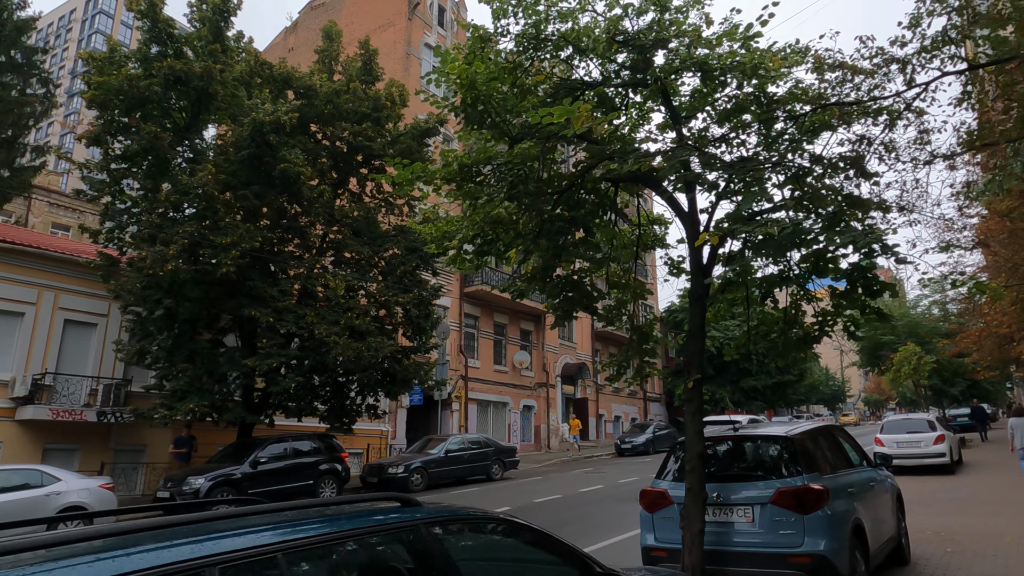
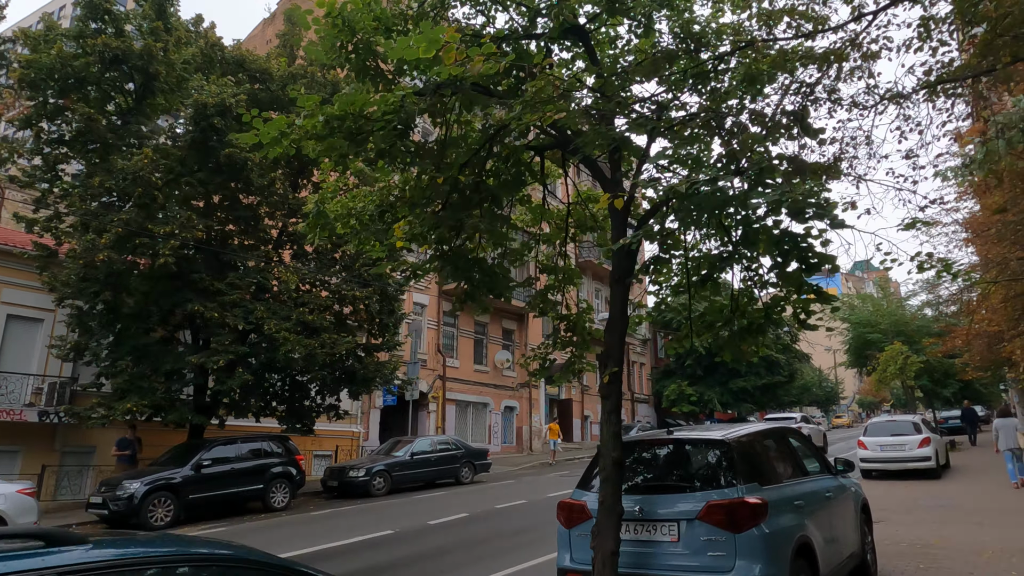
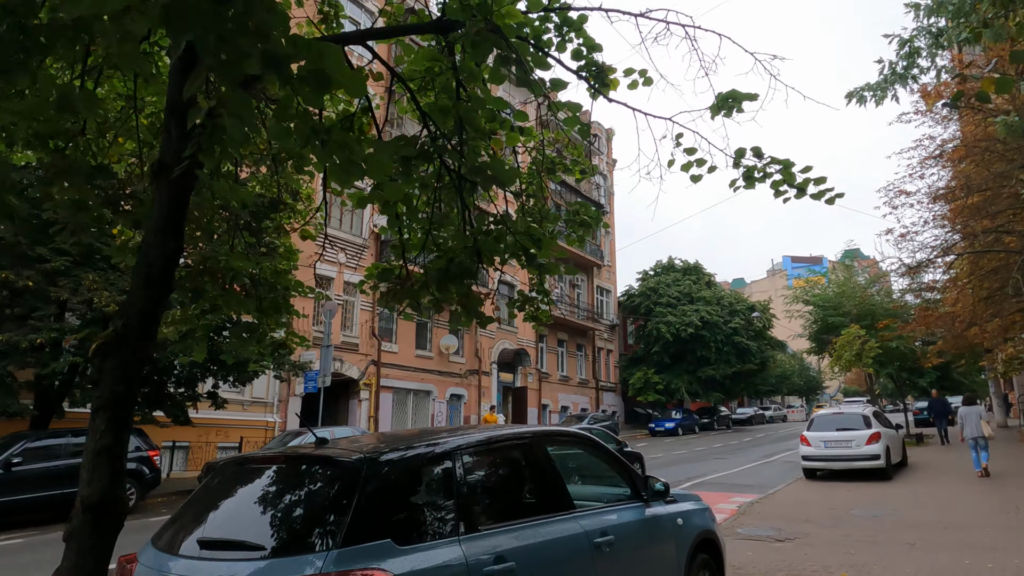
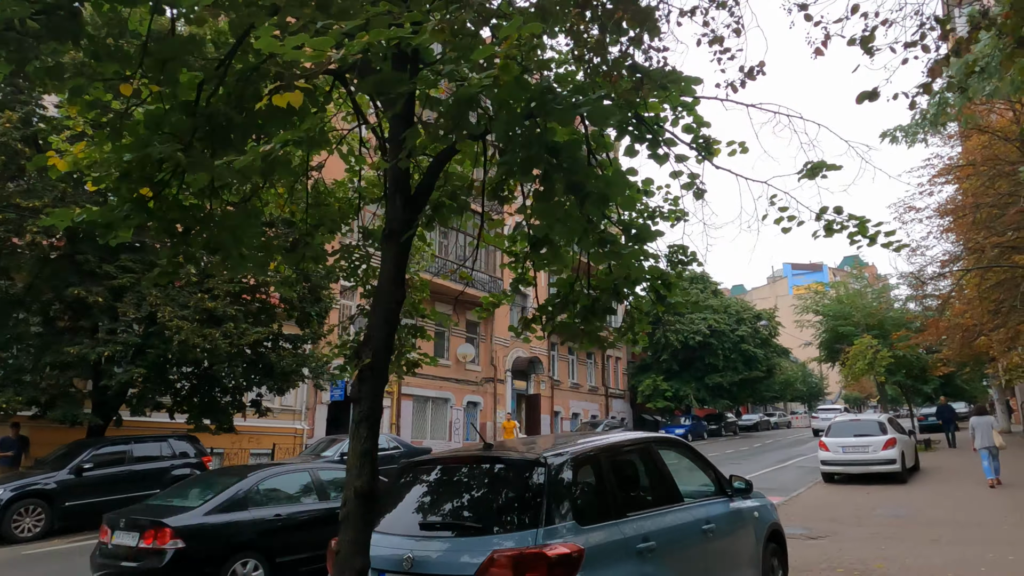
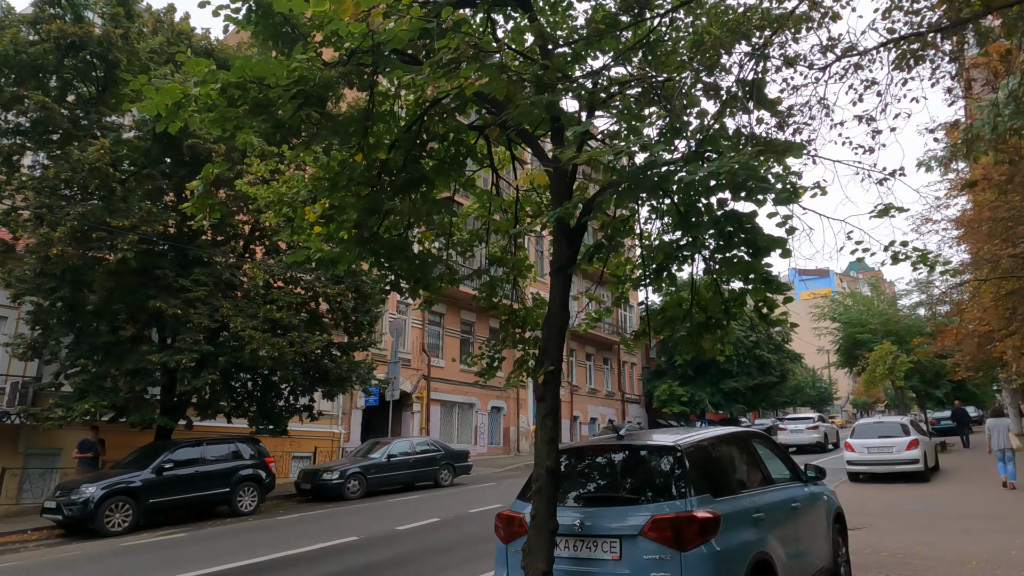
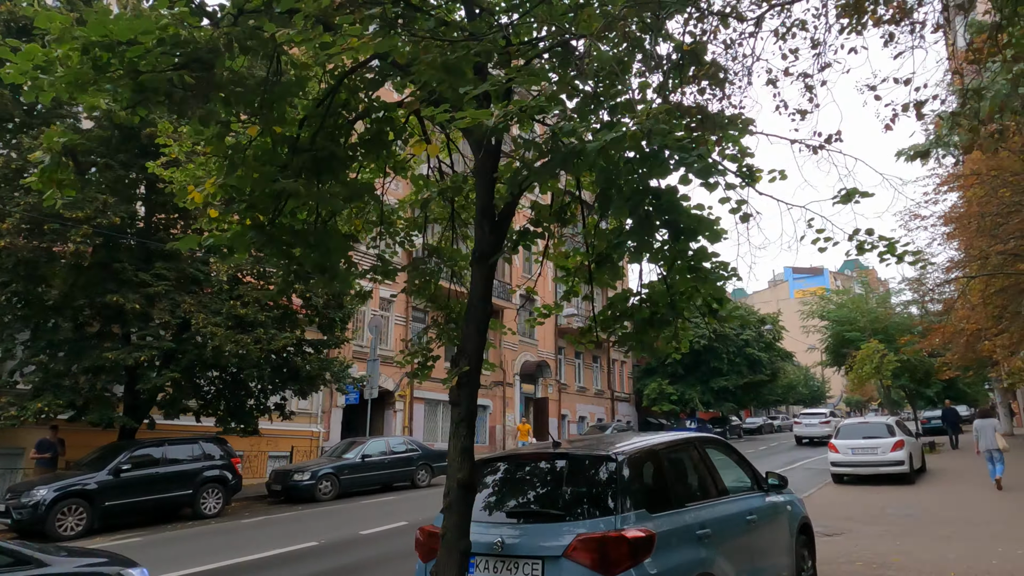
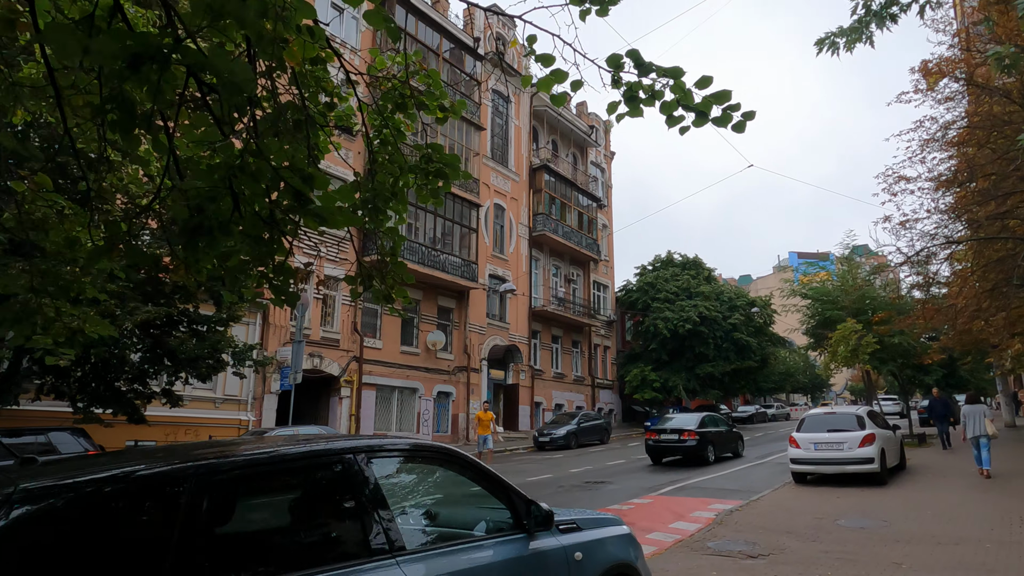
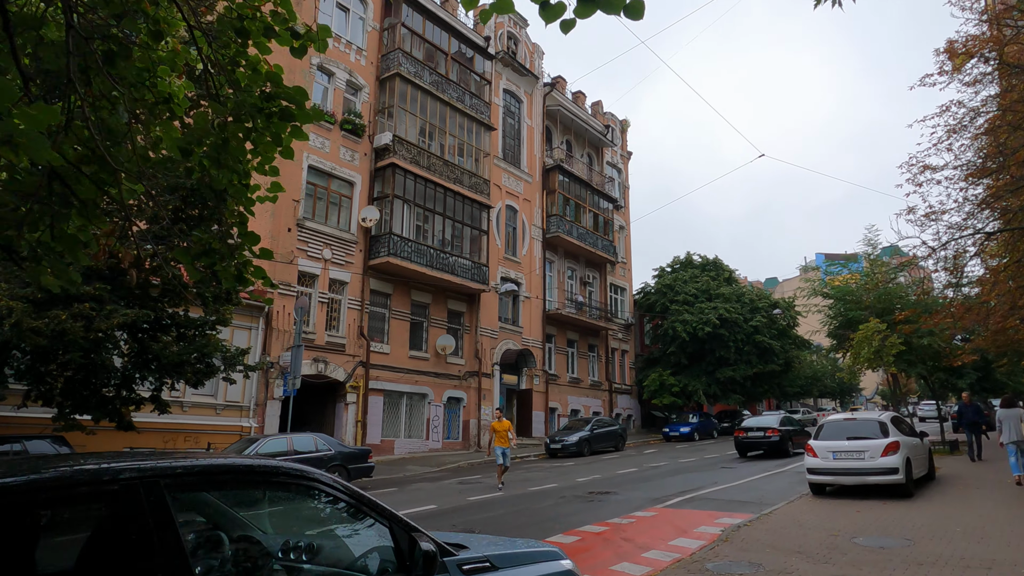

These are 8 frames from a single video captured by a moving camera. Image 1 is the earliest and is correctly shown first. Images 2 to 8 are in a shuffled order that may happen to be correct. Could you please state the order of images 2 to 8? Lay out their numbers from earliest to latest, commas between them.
2, 5, 6, 4, 3, 7, 8
